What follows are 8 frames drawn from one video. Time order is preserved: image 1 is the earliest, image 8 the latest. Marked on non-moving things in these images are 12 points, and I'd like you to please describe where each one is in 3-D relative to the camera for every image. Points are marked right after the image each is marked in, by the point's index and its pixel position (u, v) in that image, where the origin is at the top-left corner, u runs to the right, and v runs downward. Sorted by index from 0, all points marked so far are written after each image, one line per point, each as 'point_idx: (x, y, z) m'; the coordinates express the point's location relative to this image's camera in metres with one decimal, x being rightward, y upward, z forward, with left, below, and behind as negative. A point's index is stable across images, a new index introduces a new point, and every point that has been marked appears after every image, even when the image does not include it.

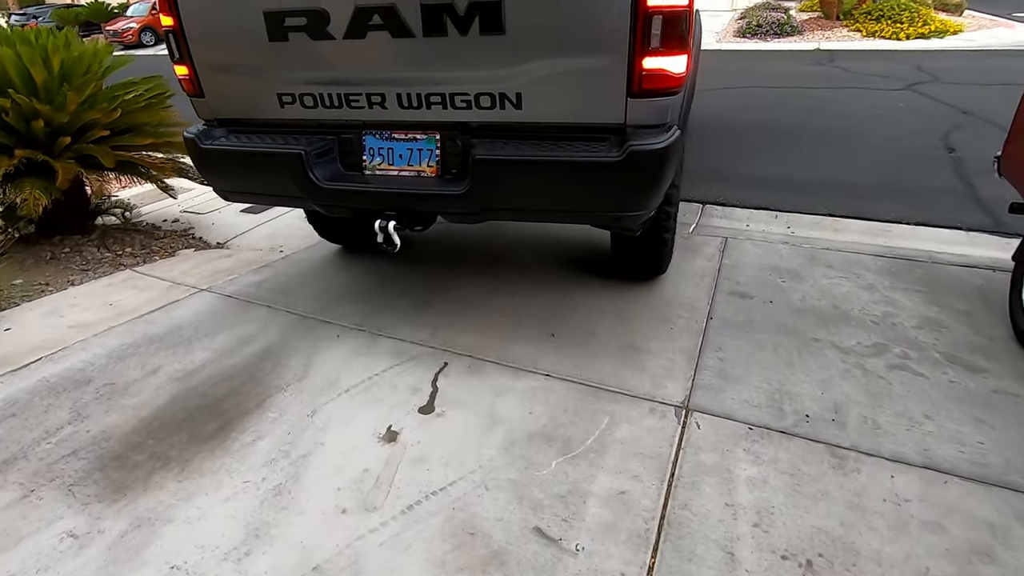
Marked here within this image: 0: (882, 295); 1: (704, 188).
0: (+2.1, 0.0, +3.0) m
1: (+1.8, +0.9, +4.9) m
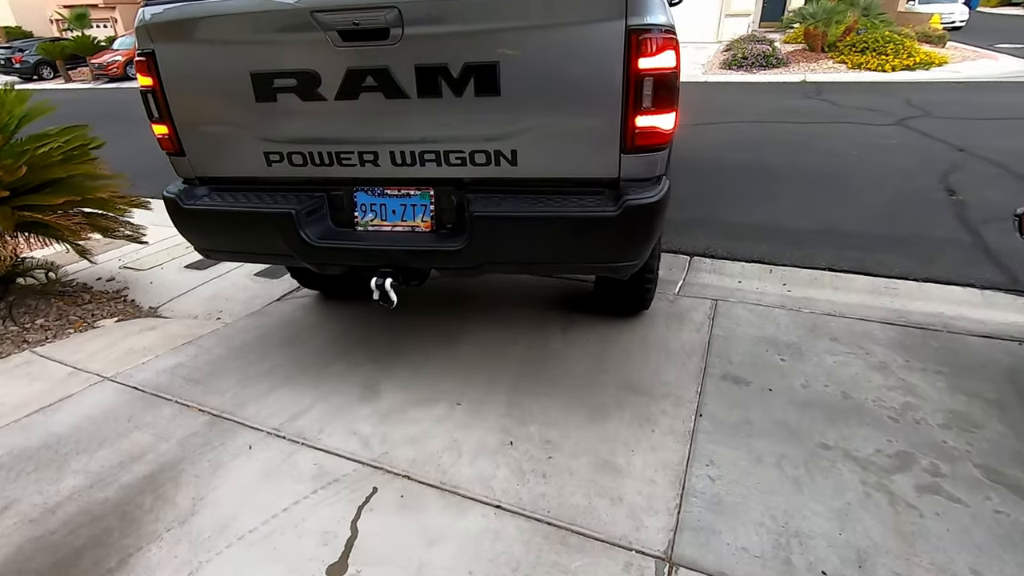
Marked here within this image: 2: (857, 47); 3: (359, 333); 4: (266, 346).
0: (+1.9, -0.4, +2.6) m
1: (+1.5, +0.4, +4.5) m
2: (+8.9, +6.3, +14.0) m
3: (-0.9, -0.3, +3.1) m
4: (-1.4, -0.3, +2.9) m
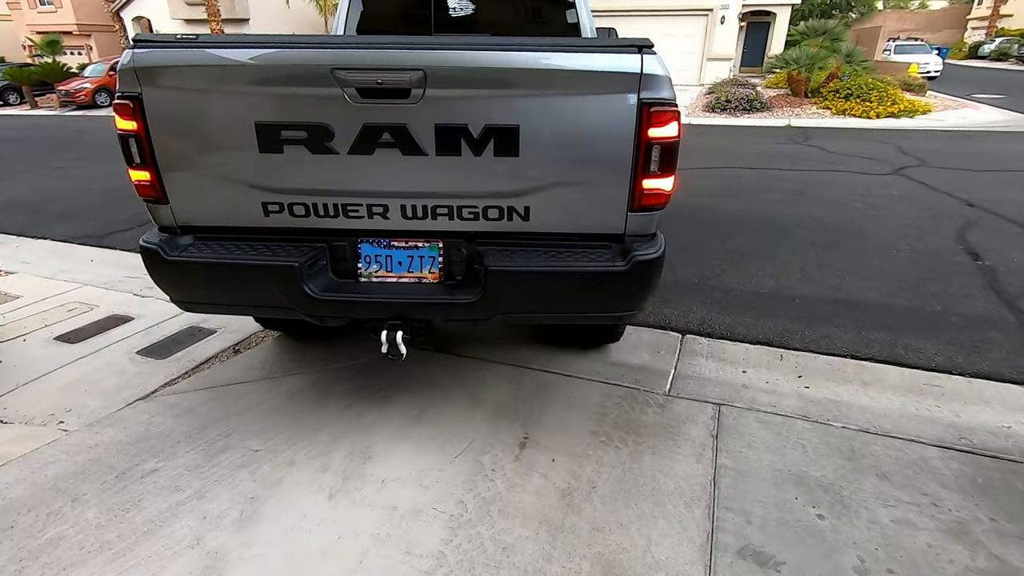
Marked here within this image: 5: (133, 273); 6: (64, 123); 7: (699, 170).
0: (+1.6, -0.9, +1.8) m
1: (+1.2, -0.1, +3.7) m
2: (+8.4, +5.0, +13.8) m
3: (-1.2, -0.7, +2.2) m
4: (-1.6, -0.7, +2.1) m
5: (-3.4, +0.1, +4.8) m
6: (-14.0, +5.1, +16.8) m
7: (+2.7, +1.7, +7.8) m
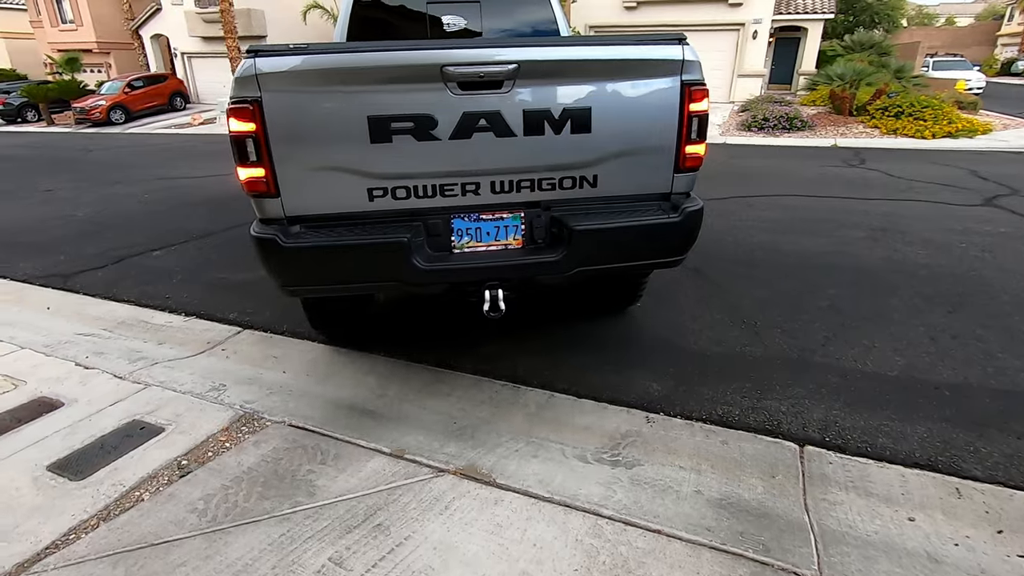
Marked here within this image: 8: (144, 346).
0: (+1.8, -1.3, +0.8) m
1: (+1.5, -0.6, +2.8) m
2: (+9.0, +4.2, +12.8) m
3: (-1.0, -1.1, +1.3) m
4: (-1.4, -1.1, +1.1) m
5: (-3.1, -0.3, +3.9) m
6: (-13.4, +4.5, +16.3) m
7: (+3.1, +1.1, +6.8) m
8: (-2.5, -0.4, +3.6) m
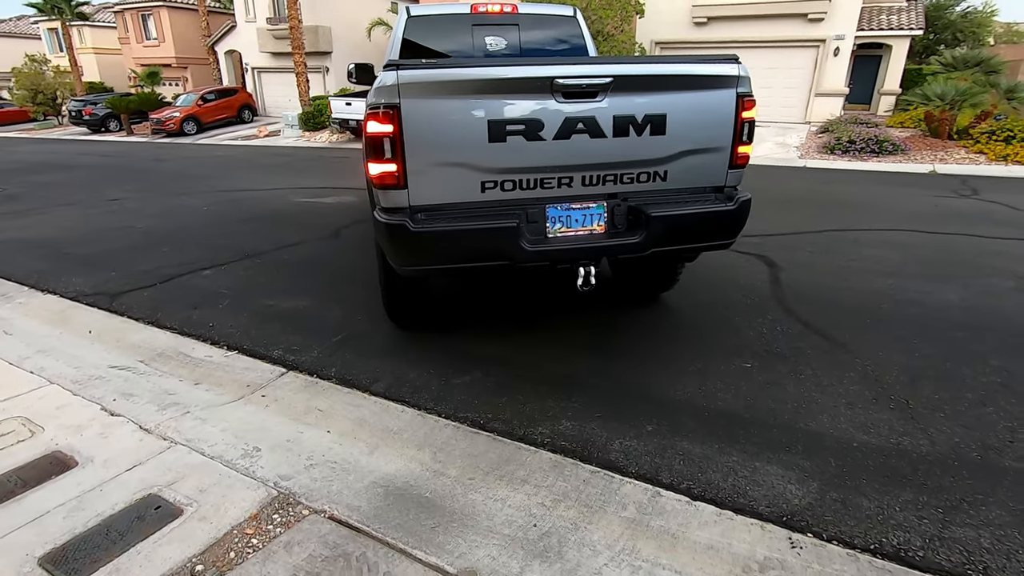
0: (+2.0, -1.6, 0.0) m
1: (+1.9, -0.9, +2.0) m
2: (+10.4, +3.3, +11.5) m
3: (-0.7, -1.3, +0.7) m
4: (-1.2, -1.3, +0.6) m
5: (-2.6, -0.5, +3.6) m
6: (-11.5, +4.3, +16.9) m
7: (+3.9, +0.6, +6.0) m
8: (-2.0, -0.6, +3.2) m
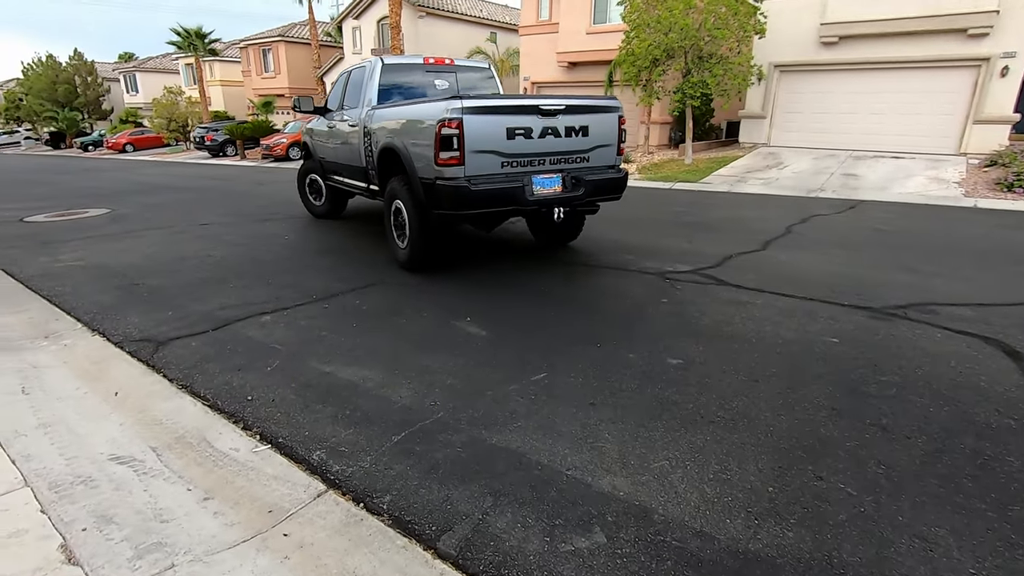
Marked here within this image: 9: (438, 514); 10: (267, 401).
0: (+1.9, -1.9, -1.5) m
1: (+2.2, -1.4, +0.5) m
2: (+12.2, +1.9, +8.7) m
3: (-0.6, -1.5, -0.4) m
4: (-1.1, -1.5, -0.4) m
5: (-1.9, -0.8, +2.7) m
6: (-8.6, +3.7, +17.5) m
7: (+4.8, -0.2, +4.2) m
8: (-1.4, -1.0, +2.3) m
9: (-0.3, -0.9, +2.2) m
10: (-1.5, -0.7, +3.2) m
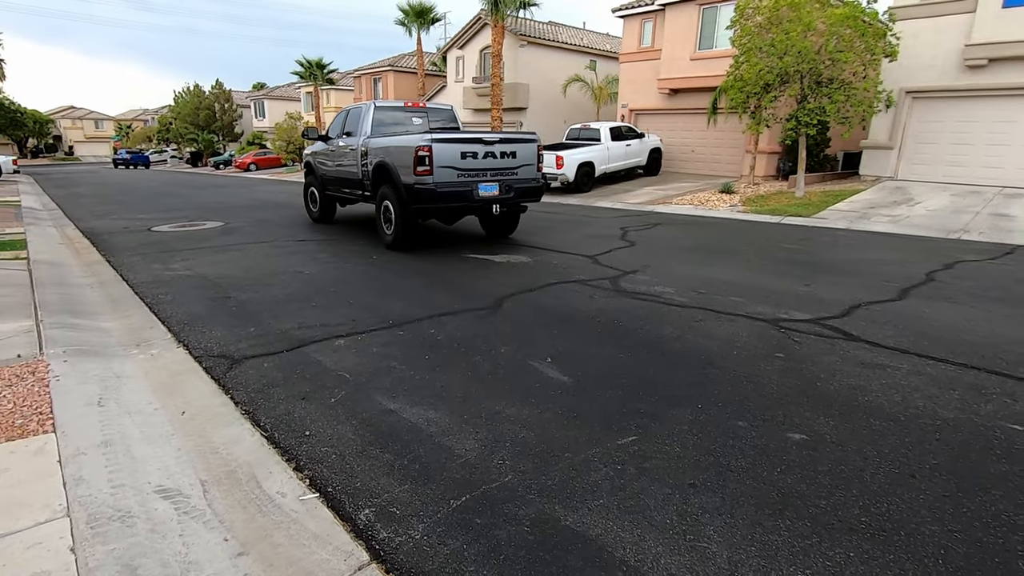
0: (+1.5, -2.0, -2.3) m
1: (+2.1, -1.6, -0.3) m
2: (+13.5, +0.7, +6.3) m
3: (-0.8, -1.6, -0.8) m
4: (-1.3, -1.5, -0.7) m
5: (-1.6, -0.9, +2.5) m
6: (-5.5, +3.2, +18.3) m
7: (+5.4, -0.7, +3.0) m
8: (-1.2, -1.1, +2.1) m
9: (-0.1, -1.1, +1.8) m
10: (-1.0, -0.8, +3.0) m
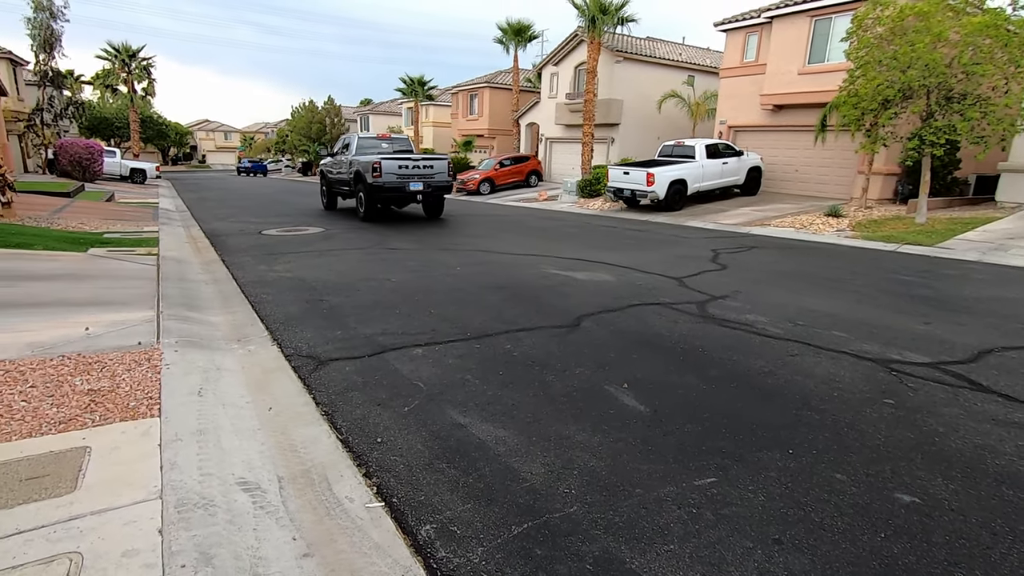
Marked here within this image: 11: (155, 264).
0: (+1.0, -2.1, -2.6) m
1: (+1.9, -1.7, -0.7) m
2: (+14.3, -0.3, +4.1) m
3: (-1.0, -1.5, -0.7) m
4: (-1.5, -1.5, -0.6) m
5: (-1.3, -1.0, +2.7) m
6: (-2.5, +2.9, +19.0) m
7: (+5.7, -1.1, +2.0) m
8: (-0.9, -1.1, +2.1) m
9: (+0.1, -1.2, +1.7) m
10: (-0.7, -0.9, +3.0) m
11: (-5.2, +0.3, +7.8) m
